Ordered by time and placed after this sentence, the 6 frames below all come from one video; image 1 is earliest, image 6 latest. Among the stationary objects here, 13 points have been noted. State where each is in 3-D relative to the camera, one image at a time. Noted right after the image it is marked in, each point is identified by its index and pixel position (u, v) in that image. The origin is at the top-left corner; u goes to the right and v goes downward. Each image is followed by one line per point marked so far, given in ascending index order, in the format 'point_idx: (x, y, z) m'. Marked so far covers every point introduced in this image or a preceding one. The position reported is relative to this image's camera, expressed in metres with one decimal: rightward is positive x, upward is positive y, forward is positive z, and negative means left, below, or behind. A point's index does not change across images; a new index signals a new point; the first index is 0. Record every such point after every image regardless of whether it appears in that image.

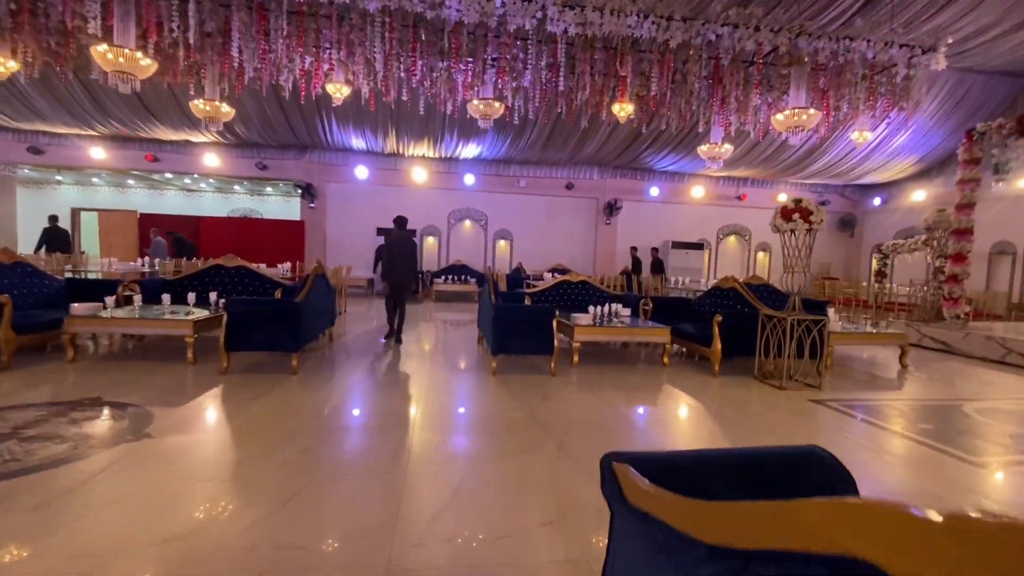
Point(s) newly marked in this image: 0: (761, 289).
0: (+3.3, 0.0, +6.3) m
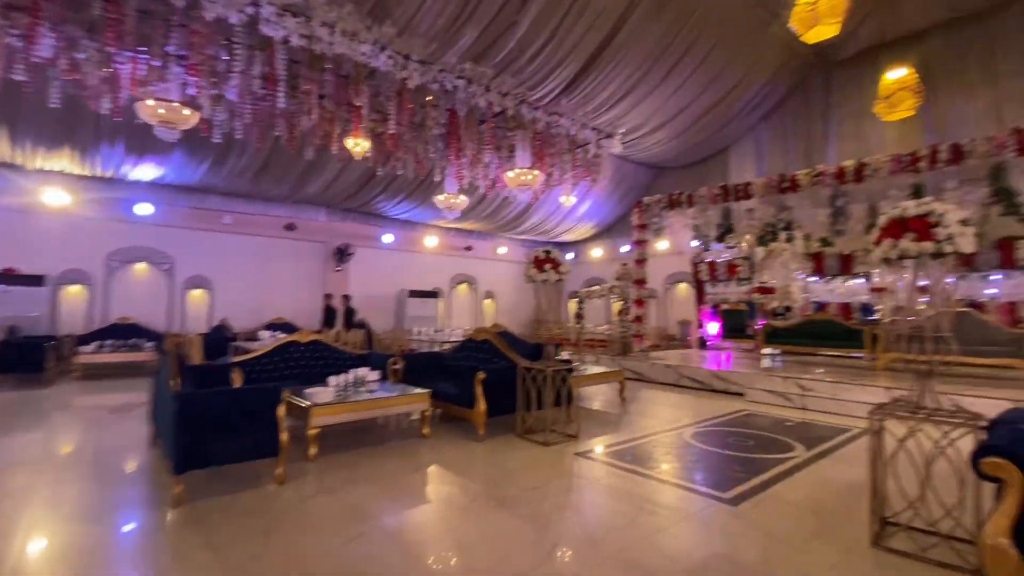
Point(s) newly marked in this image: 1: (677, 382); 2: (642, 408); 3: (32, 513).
0: (-0.1, -0.6, +6.2) m
1: (+2.6, -1.5, +7.7) m
2: (+1.7, -1.6, +6.3) m
3: (-3.1, -1.5, +3.0) m
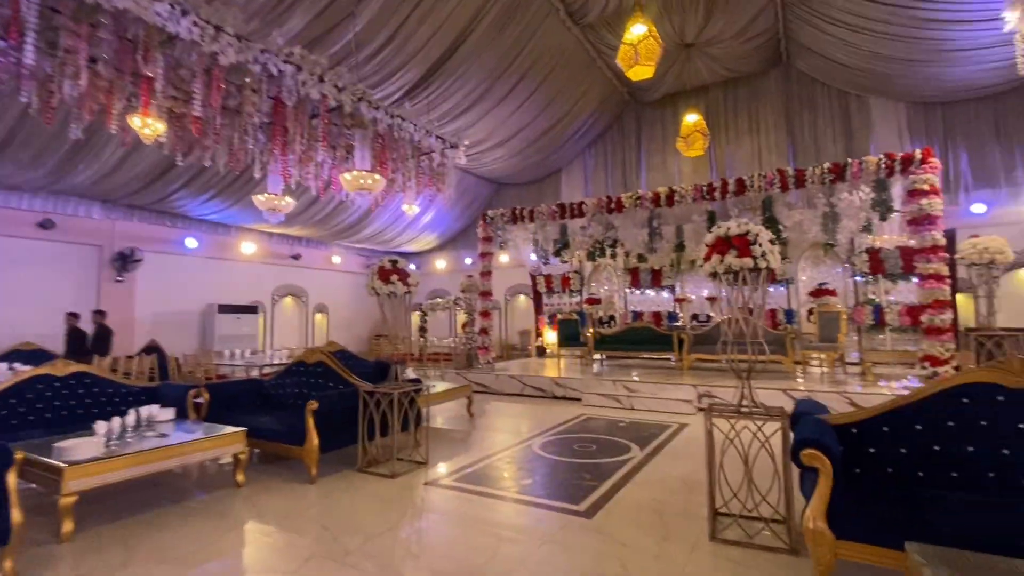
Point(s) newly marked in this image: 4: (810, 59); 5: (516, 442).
0: (-1.9, -0.8, +5.6) m
1: (+0.1, -1.7, +7.8) m
2: (-0.3, -1.7, +6.2) m
3: (-3.7, -1.6, +1.6) m
4: (+6.1, +4.7, +9.9) m
5: (0.0, -1.6, +5.0) m
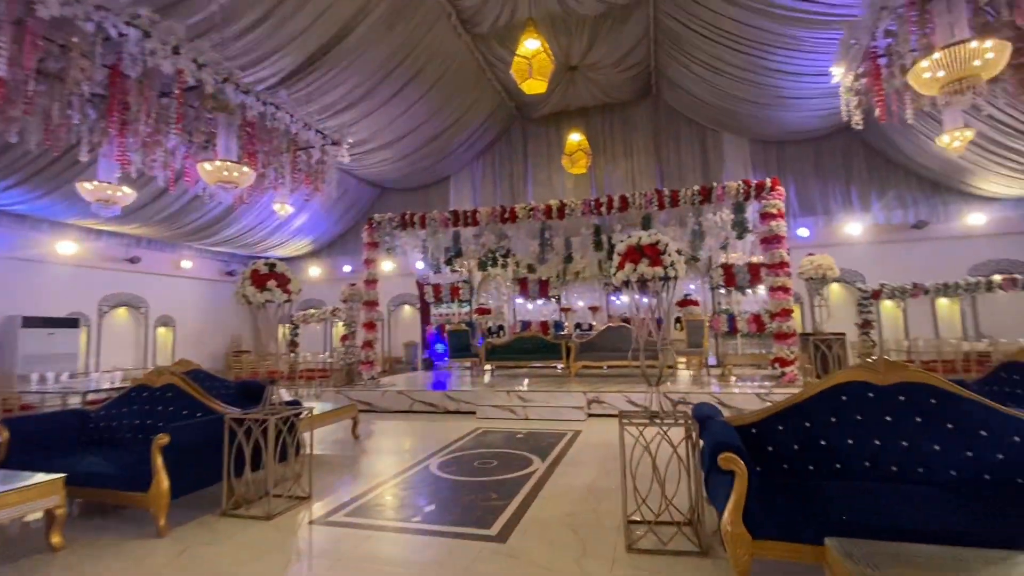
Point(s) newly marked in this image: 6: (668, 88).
0: (-3.0, -0.9, +4.7) m
1: (-1.6, -1.9, +7.4) m
2: (-1.6, -1.8, +5.7) m
3: (-3.8, -1.5, +0.4) m
4: (+3.7, +4.5, +11.0) m
5: (-1.0, -1.7, +4.6) m
6: (+3.6, +4.6, +11.0) m
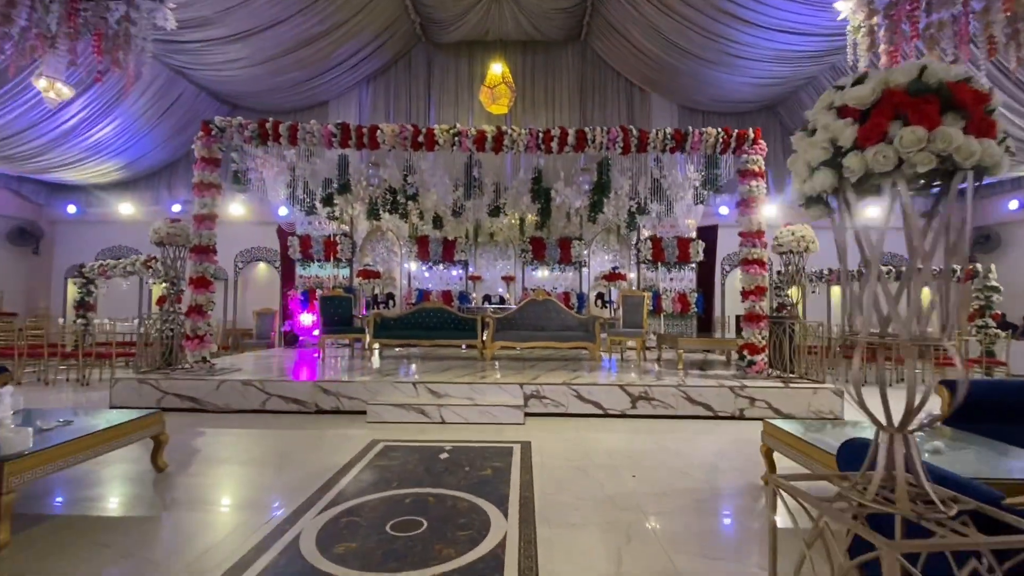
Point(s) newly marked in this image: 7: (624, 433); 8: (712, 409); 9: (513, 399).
0: (-3.3, -0.4, +2.1) m
1: (-2.6, -1.3, +5.1) m
2: (-2.2, -1.3, +3.4) m
3: (-2.9, -1.2, -2.3) m
4: (+1.9, +5.0, +9.7) m
5: (-1.3, -1.3, +2.5) m
6: (+1.8, +5.1, +9.6) m
7: (+1.0, -1.3, +4.3) m
8: (+2.0, -1.2, +4.9) m
9: (0.0, -1.1, +4.8) m
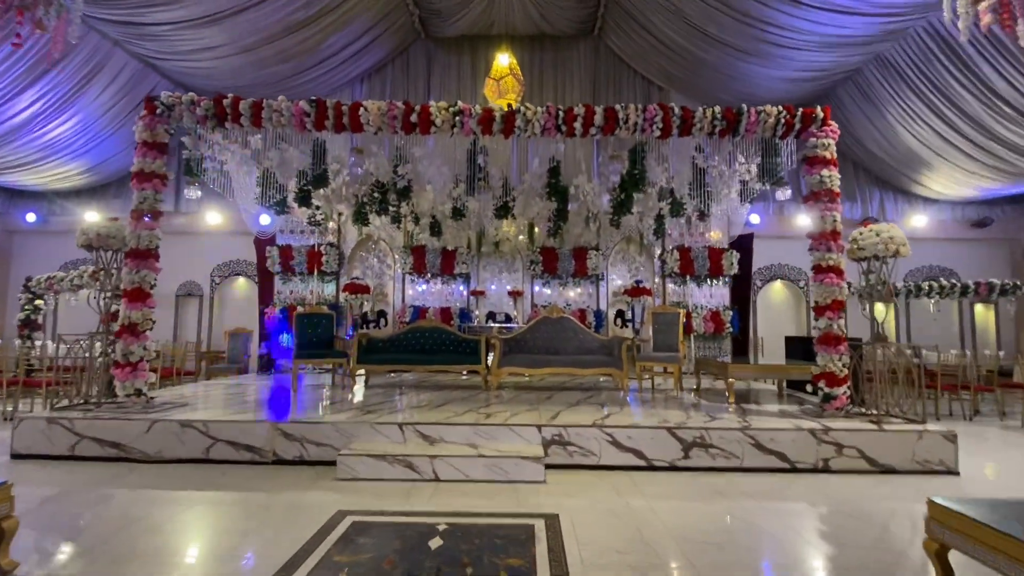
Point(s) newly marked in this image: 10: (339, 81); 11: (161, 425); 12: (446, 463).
0: (-3.2, -0.3, +1.0) m
1: (-2.5, -1.4, +3.9) m
2: (-2.1, -1.3, +2.3) m
3: (-2.8, -1.0, -3.4) m
4: (+2.1, +4.7, +8.8) m
5: (-1.2, -1.3, +1.4) m
6: (+1.9, +4.8, +8.8) m
7: (+1.1, -1.4, +3.2) m
8: (+2.1, -1.3, +3.7) m
9: (+0.1, -1.2, +3.7) m
10: (-3.3, +4.0, +9.2) m
11: (-2.9, -1.1, +4.0) m
12: (-0.5, -1.3, +3.4) m
